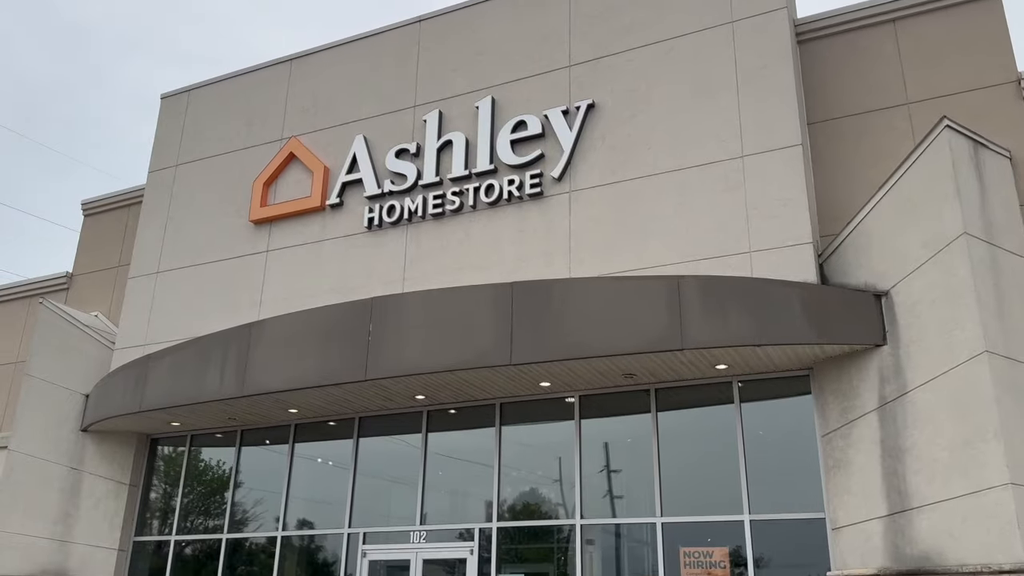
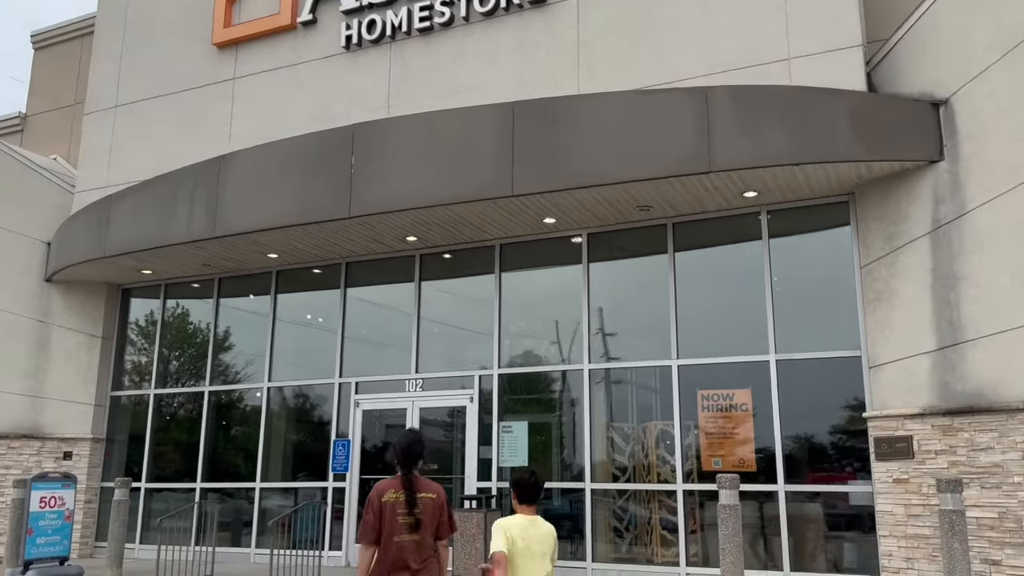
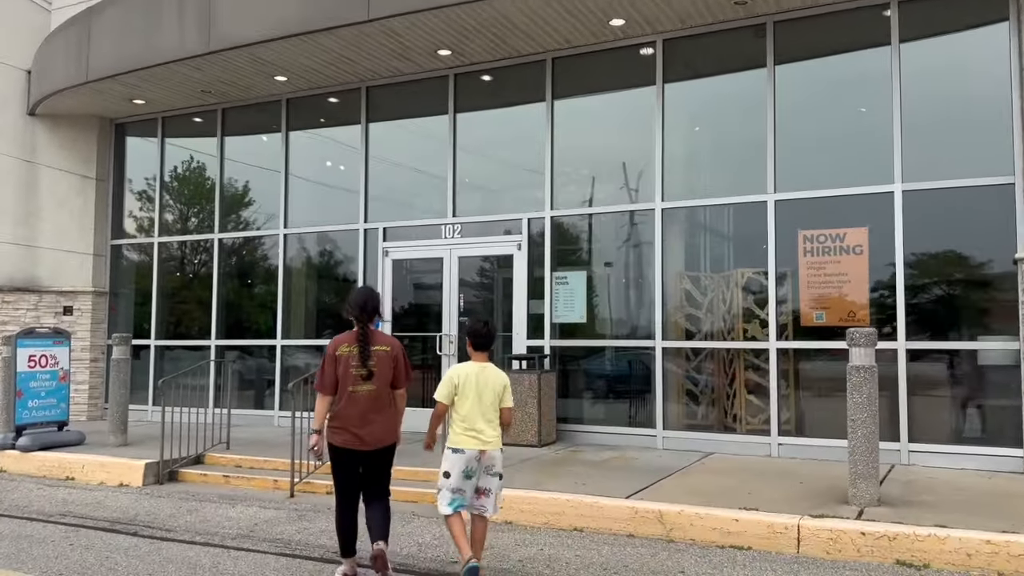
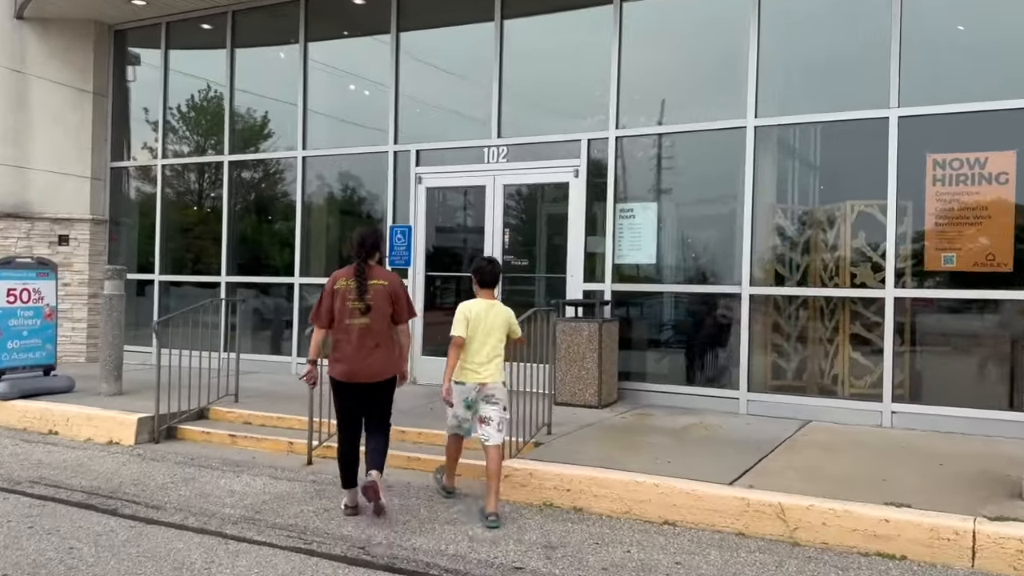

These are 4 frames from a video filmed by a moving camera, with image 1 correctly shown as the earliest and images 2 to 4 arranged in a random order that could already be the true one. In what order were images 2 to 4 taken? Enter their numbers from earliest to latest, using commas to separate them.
2, 3, 4
